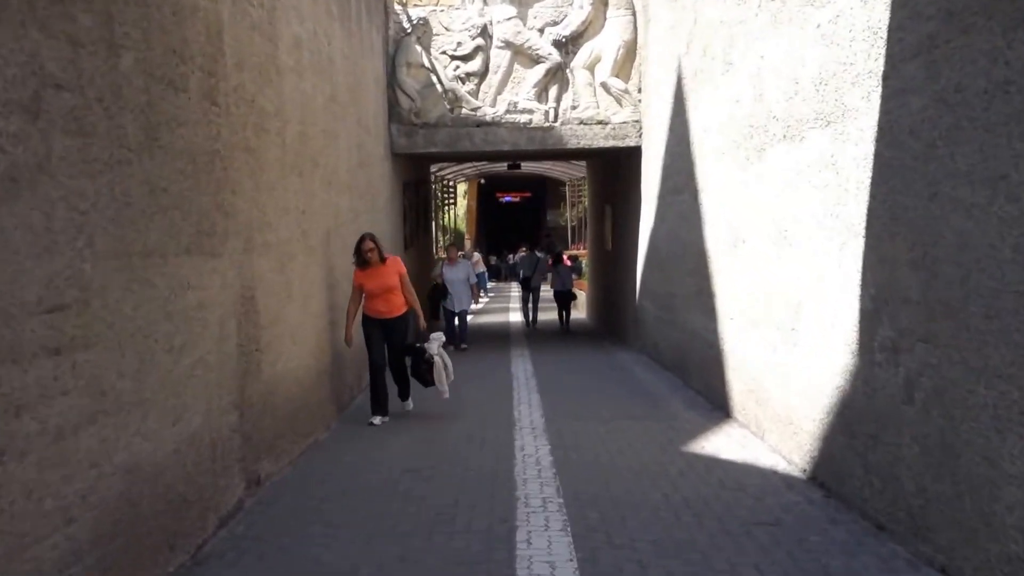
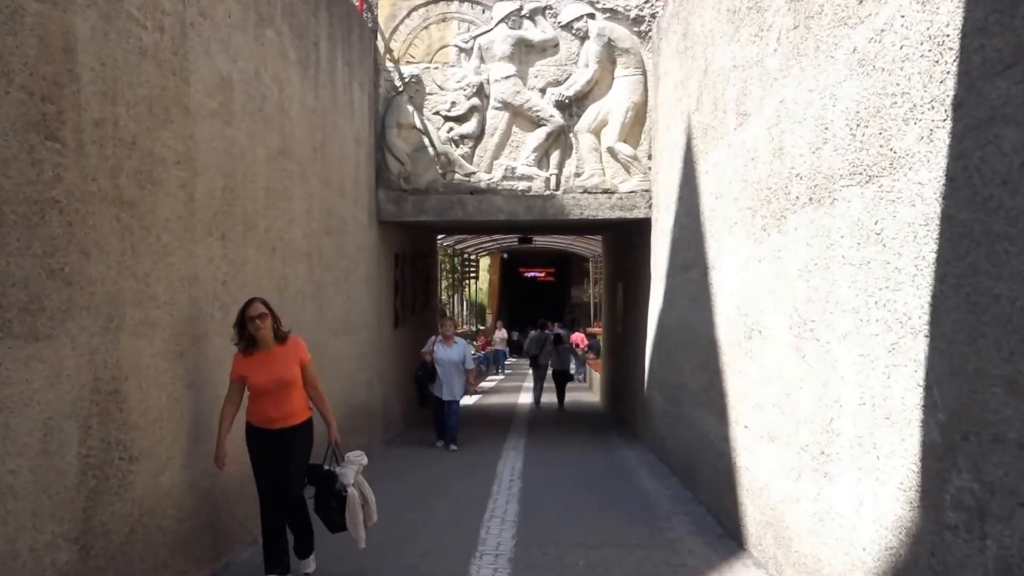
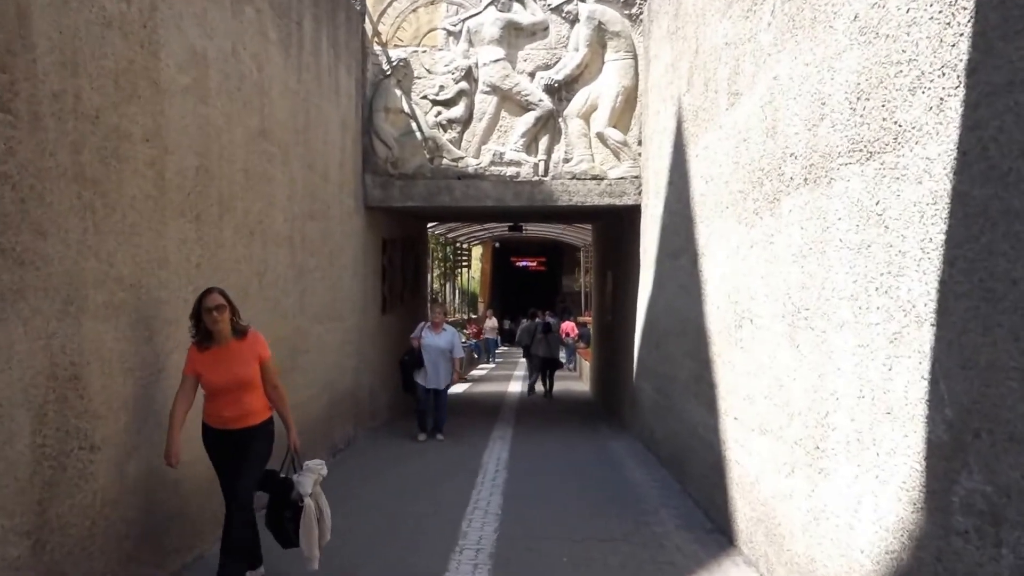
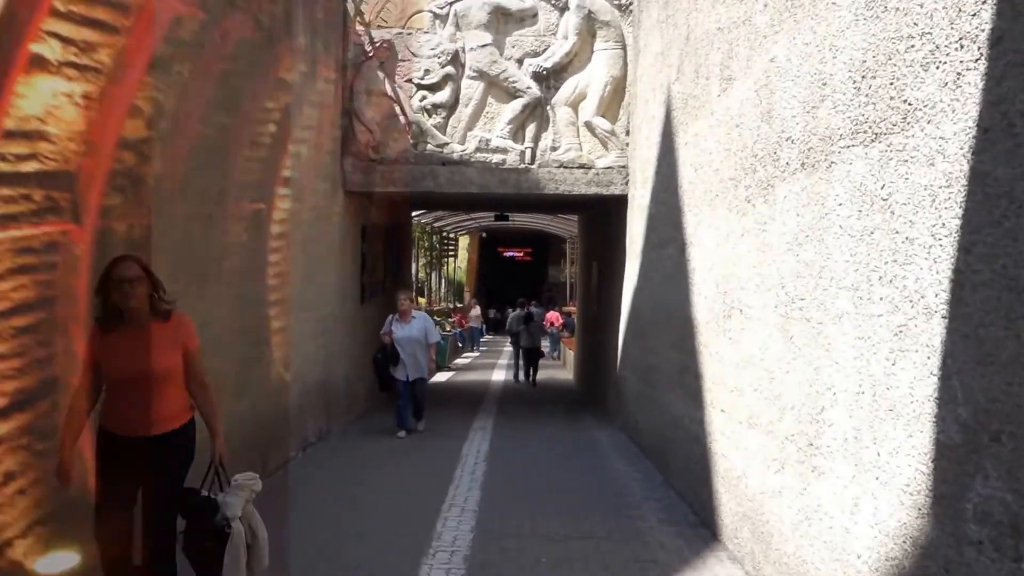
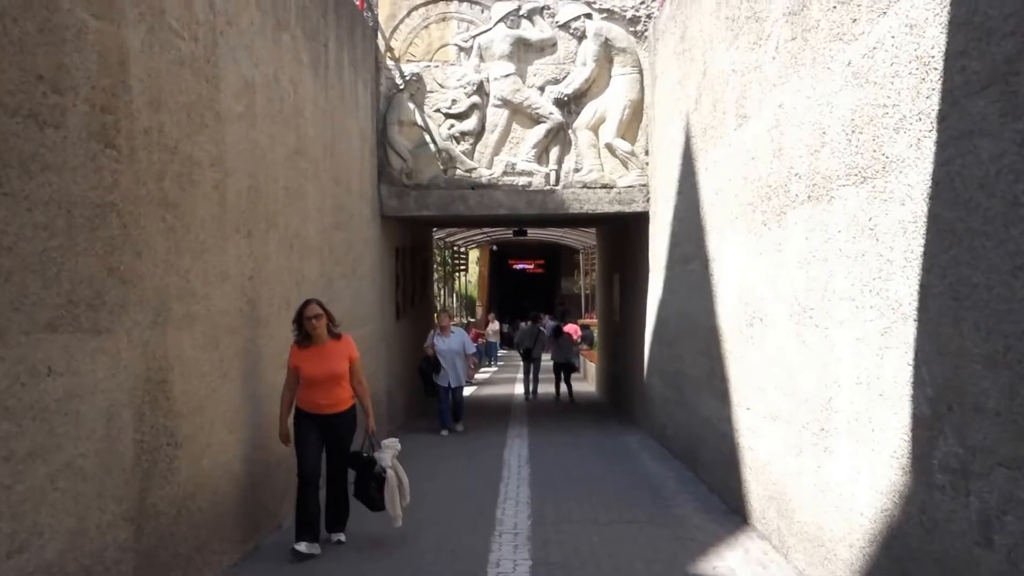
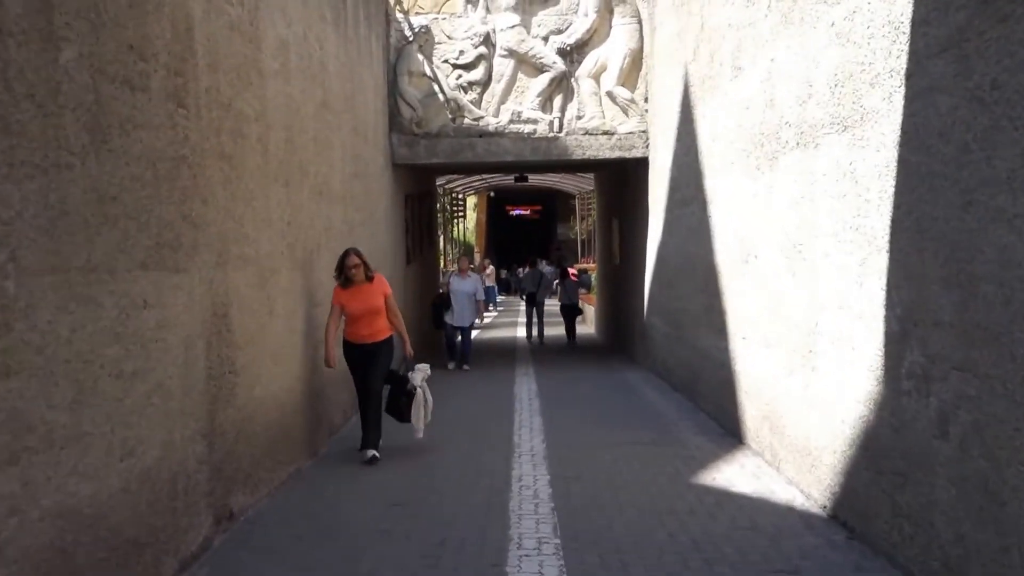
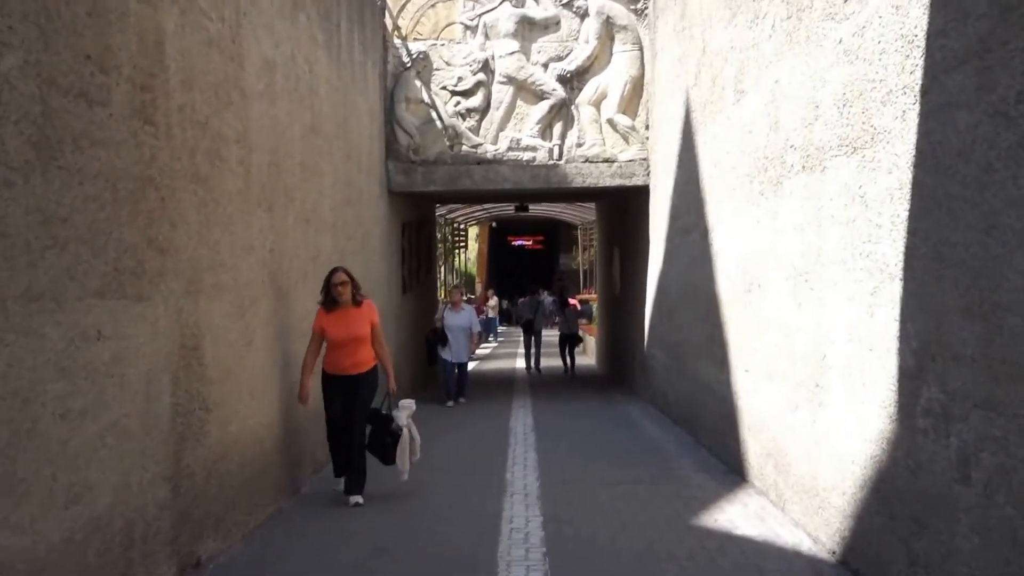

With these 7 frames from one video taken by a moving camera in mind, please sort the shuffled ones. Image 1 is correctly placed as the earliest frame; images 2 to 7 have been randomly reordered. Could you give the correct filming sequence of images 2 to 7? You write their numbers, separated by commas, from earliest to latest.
6, 7, 5, 2, 3, 4
